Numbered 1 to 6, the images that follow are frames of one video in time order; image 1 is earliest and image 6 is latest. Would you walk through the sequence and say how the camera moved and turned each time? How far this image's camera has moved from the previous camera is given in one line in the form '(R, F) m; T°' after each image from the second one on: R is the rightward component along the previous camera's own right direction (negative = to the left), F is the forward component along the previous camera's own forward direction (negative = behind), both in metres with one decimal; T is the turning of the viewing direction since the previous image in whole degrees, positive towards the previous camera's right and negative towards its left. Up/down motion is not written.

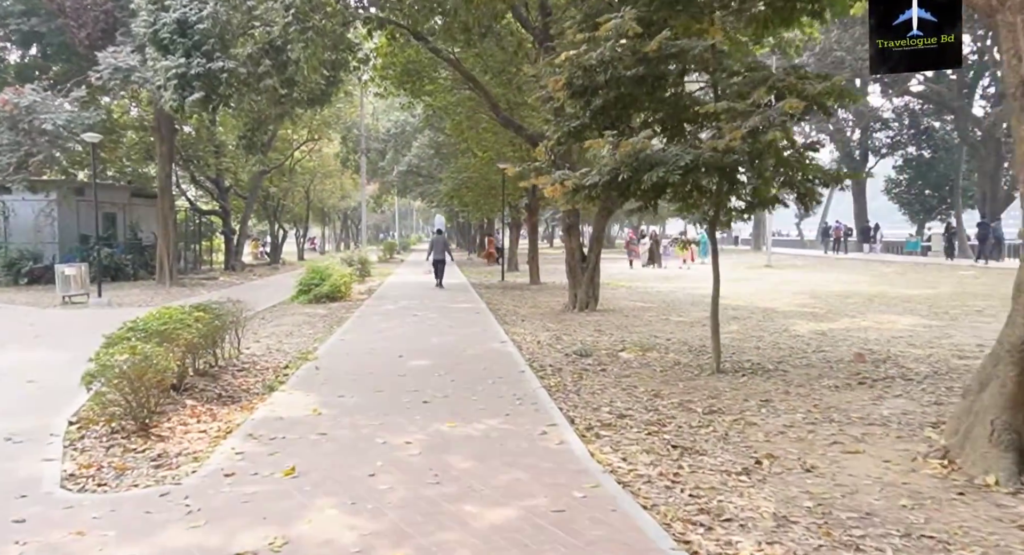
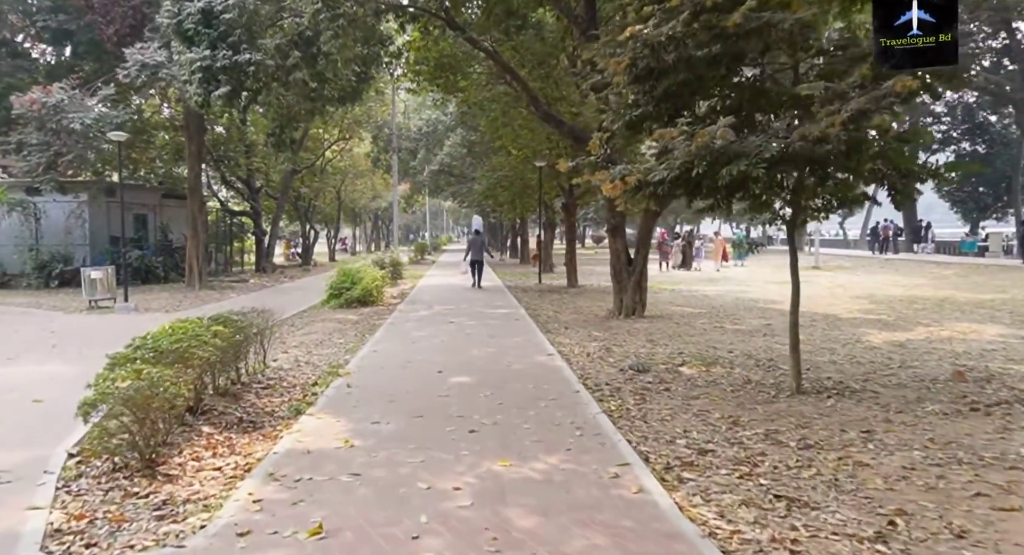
(-0.3, +1.0) m; -2°
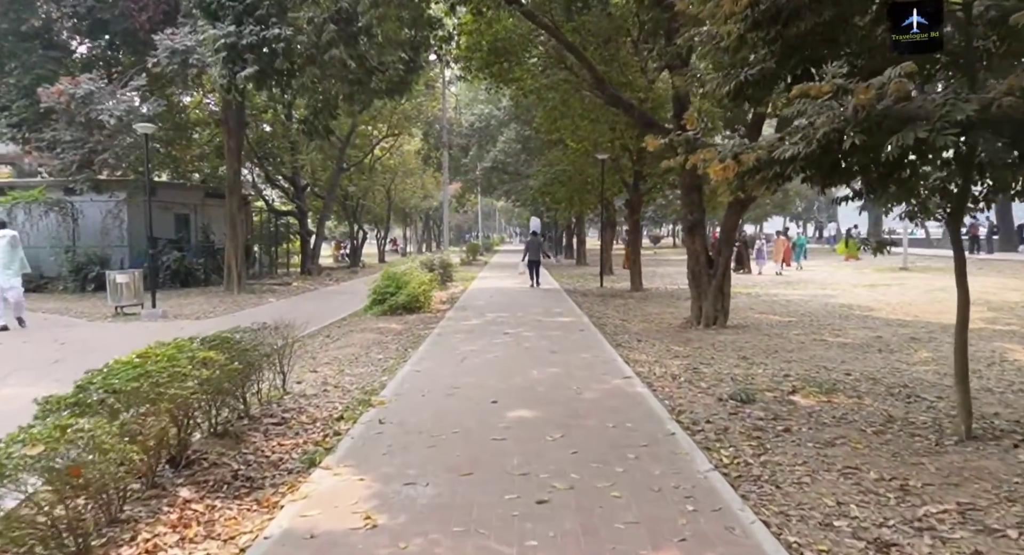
(-0.2, +1.8) m; -4°
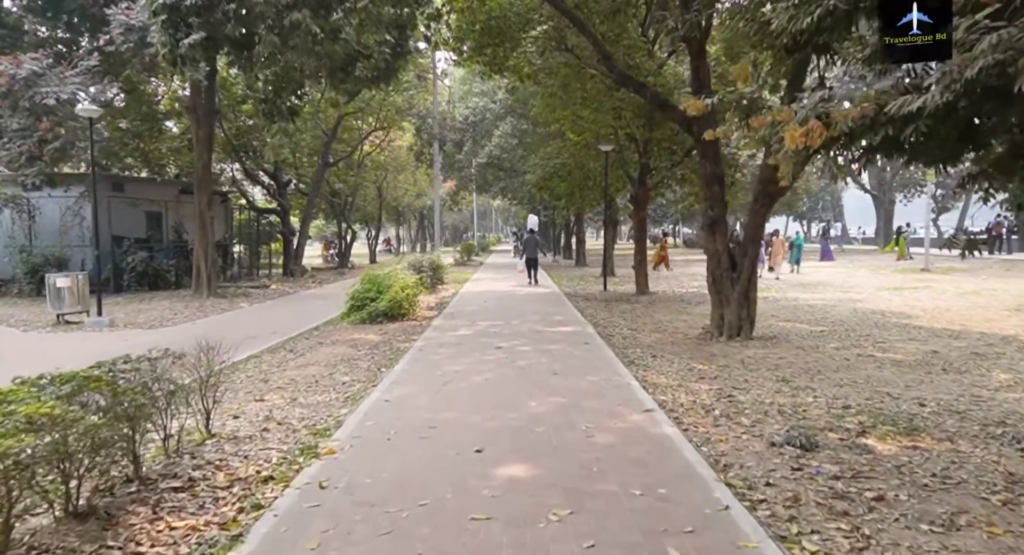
(0.0, +1.8) m; 0°
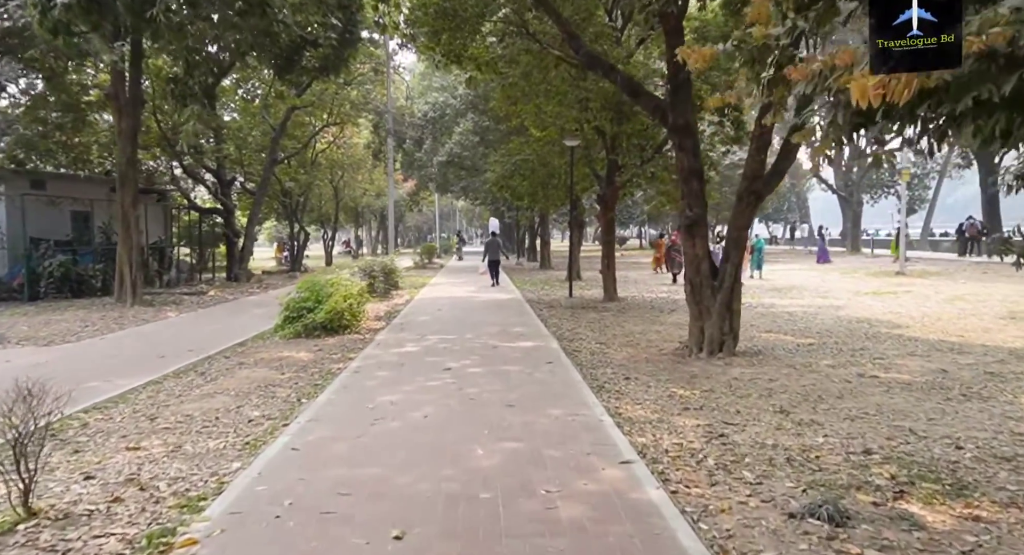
(+0.2, +1.5) m; +3°
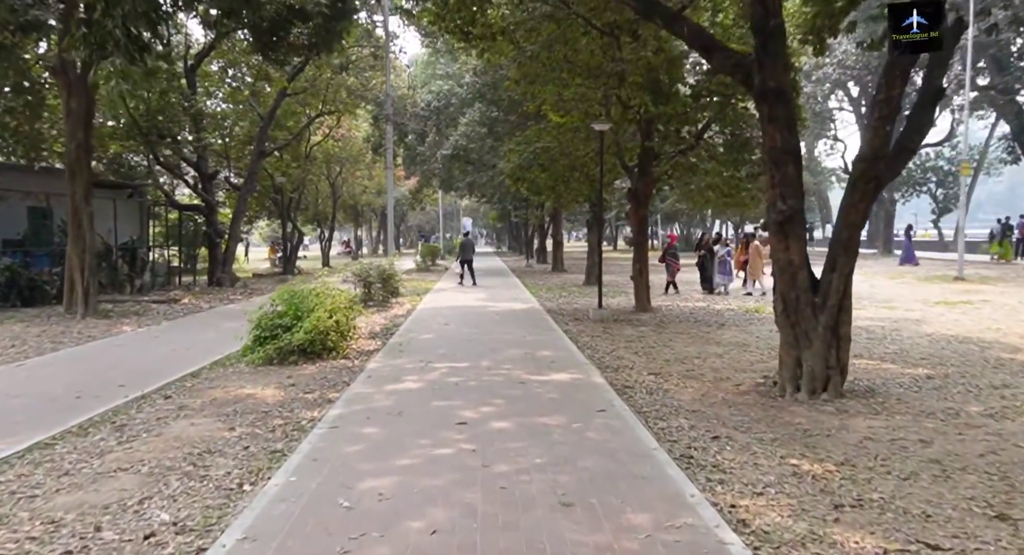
(-0.3, +2.7) m; 0°
